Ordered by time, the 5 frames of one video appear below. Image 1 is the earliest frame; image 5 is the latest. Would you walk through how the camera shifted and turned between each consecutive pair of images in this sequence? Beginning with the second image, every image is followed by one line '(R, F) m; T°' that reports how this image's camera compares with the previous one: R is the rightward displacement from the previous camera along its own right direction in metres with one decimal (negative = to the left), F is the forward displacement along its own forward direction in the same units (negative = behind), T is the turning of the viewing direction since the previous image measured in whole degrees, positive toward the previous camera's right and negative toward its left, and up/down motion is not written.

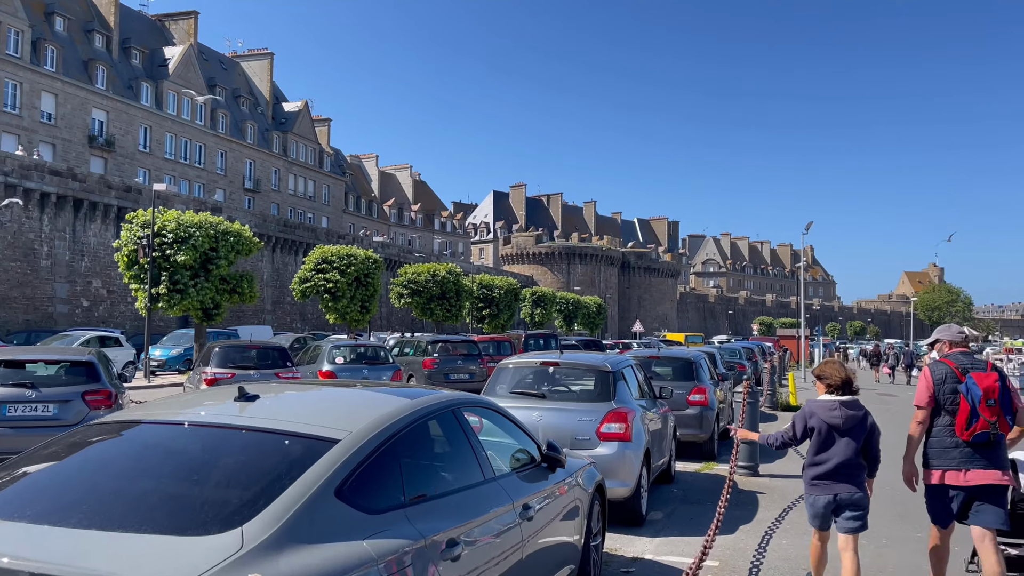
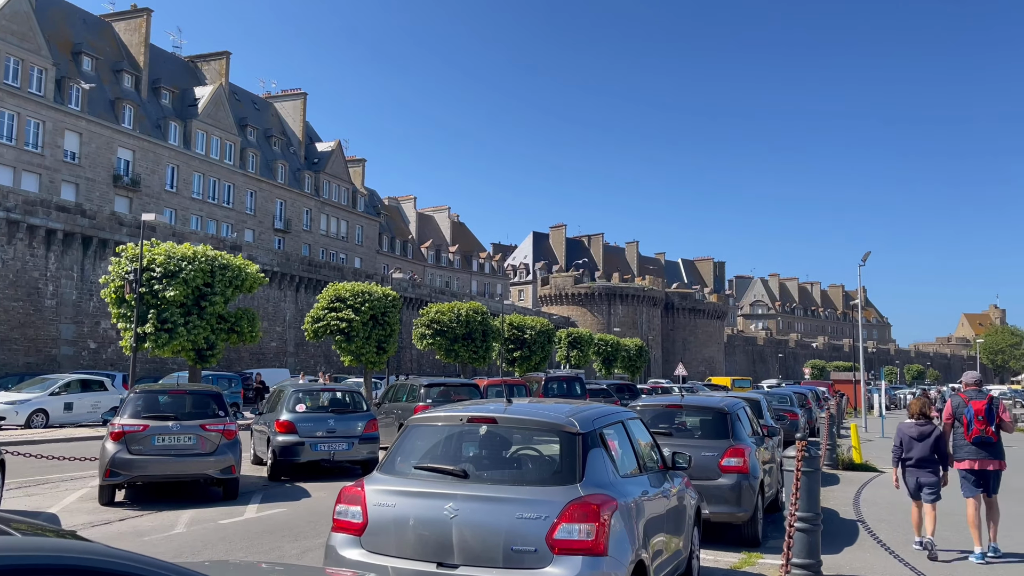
(+0.7, +2.4) m; -3°
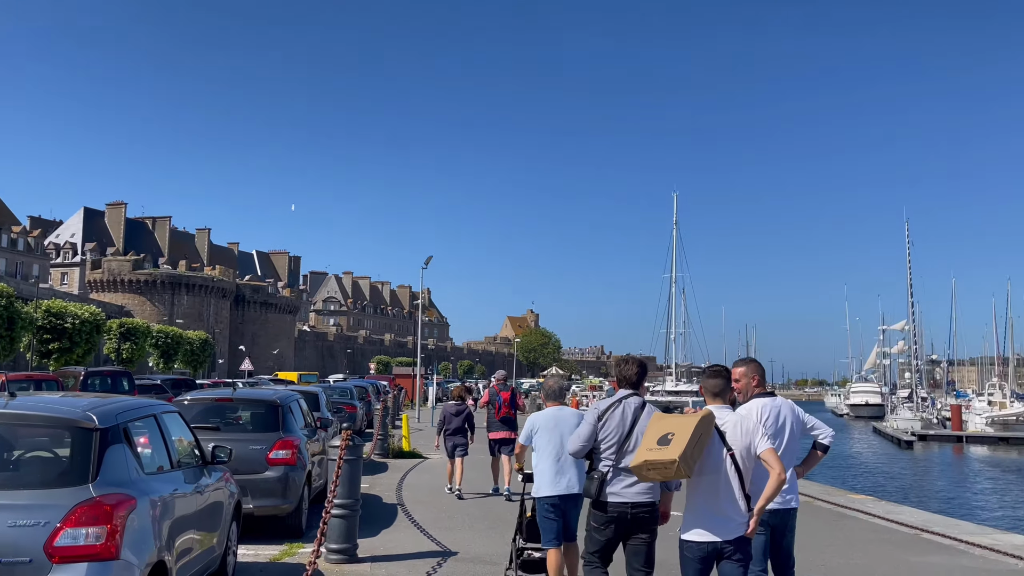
(+0.1, -0.1) m; +29°
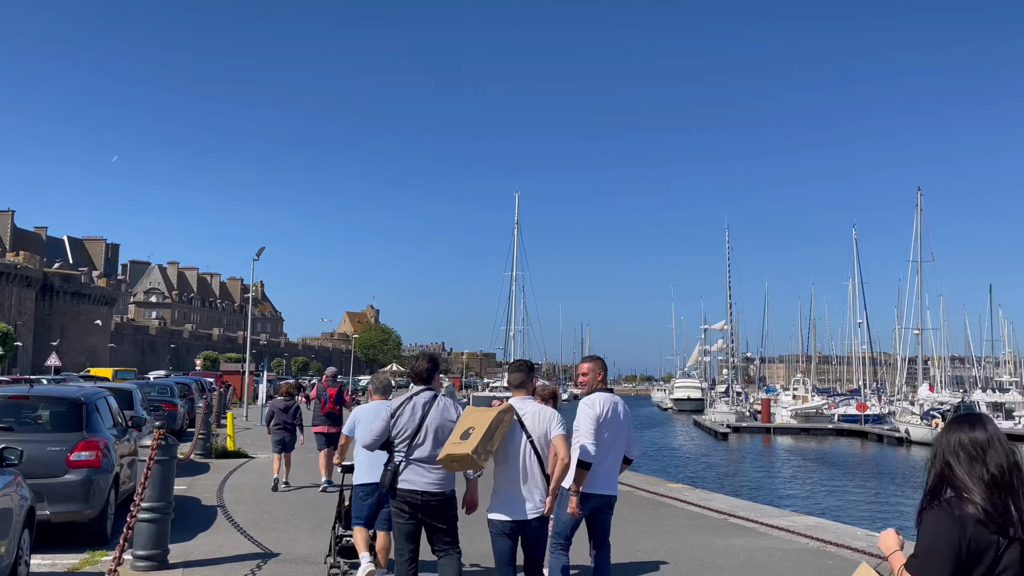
(+0.1, 0.0) m; +11°
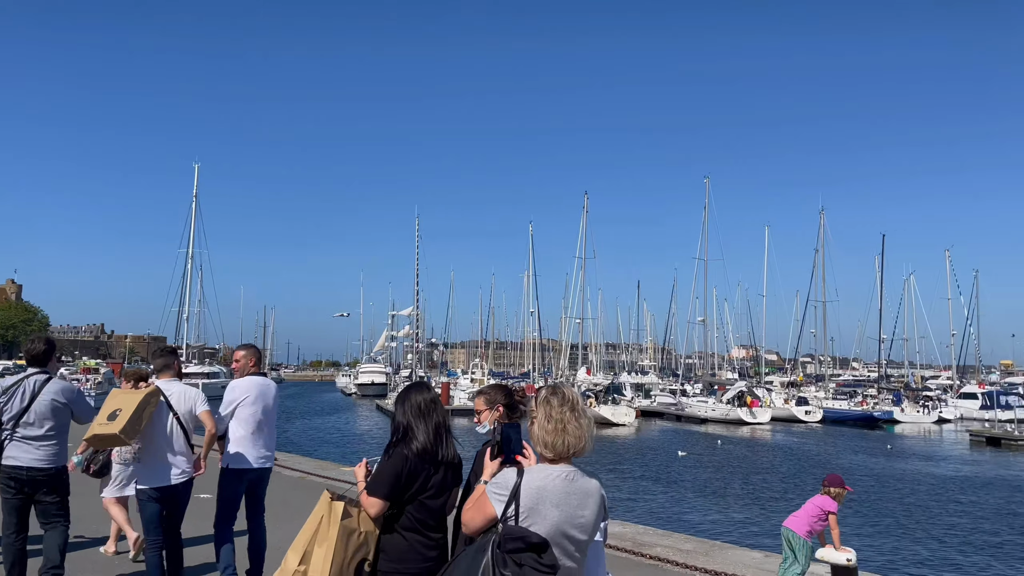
(+0.1, -0.3) m; +22°
